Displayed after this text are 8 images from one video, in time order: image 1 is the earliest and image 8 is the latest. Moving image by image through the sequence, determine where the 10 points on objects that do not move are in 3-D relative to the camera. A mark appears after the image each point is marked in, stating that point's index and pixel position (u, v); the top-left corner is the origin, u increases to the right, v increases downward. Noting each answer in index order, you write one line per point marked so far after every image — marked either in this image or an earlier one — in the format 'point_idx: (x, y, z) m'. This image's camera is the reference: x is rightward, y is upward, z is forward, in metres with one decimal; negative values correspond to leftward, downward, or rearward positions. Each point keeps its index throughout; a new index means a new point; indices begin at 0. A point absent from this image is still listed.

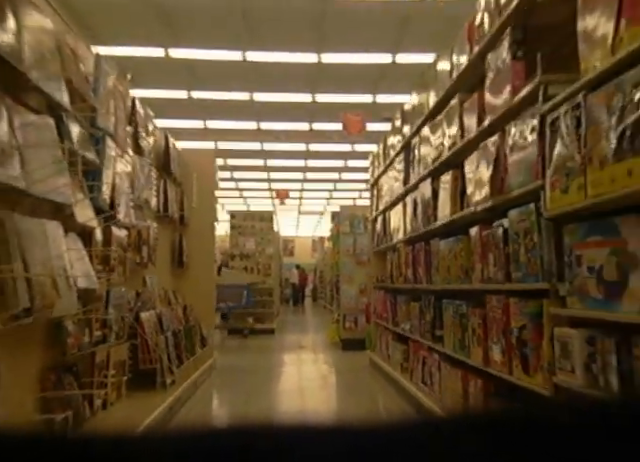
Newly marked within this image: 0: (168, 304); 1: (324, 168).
0: (-1.2, -0.6, +5.1) m
1: (+0.1, +1.6, +17.0) m
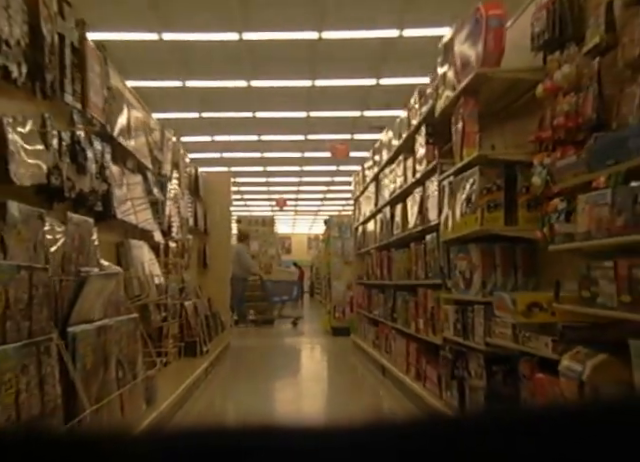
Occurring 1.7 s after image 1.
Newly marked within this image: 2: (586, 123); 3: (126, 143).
0: (-1.3, -0.7, +6.8) m
1: (0.0, +1.6, +18.7) m
2: (+1.0, +0.4, +2.5) m
3: (-1.3, +0.5, +4.1) m
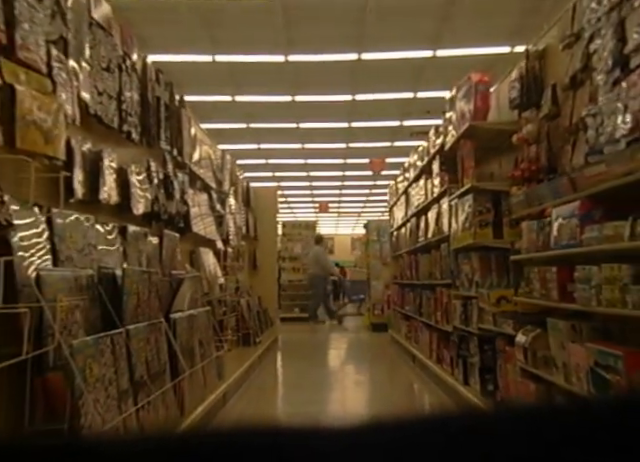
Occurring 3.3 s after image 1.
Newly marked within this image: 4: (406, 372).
0: (-0.9, -0.8, +7.8) m
1: (+1.2, +1.5, +19.6) m
2: (+1.2, +0.3, +3.4) m
3: (-1.0, +0.5, +5.1) m
4: (+0.8, -1.3, +6.1) m
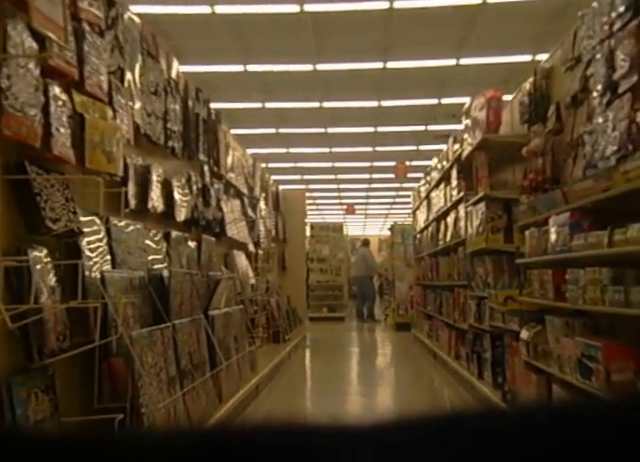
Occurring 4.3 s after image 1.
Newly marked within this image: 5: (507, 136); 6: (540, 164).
0: (-0.5, -0.8, +8.2) m
1: (+2.0, +1.5, +19.9) m
2: (+1.3, +0.3, +3.7) m
3: (-0.8, +0.4, +5.5) m
4: (+1.1, -1.4, +6.4) m
5: (+1.3, +0.6, +4.3) m
6: (+1.3, +0.4, +3.8) m
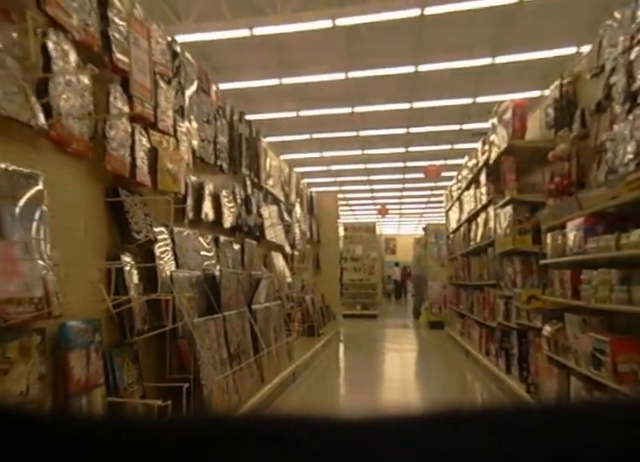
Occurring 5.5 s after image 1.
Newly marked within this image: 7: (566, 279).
0: (-0.1, -0.8, +8.5) m
1: (+3.2, +1.5, +20.1) m
2: (+1.5, +0.3, +3.9) m
3: (-0.5, +0.4, +5.8) m
4: (+1.4, -1.4, +6.6) m
5: (+1.5, +0.6, +4.5) m
6: (+1.5, +0.4, +4.0) m
7: (+1.2, -0.2, +3.1) m
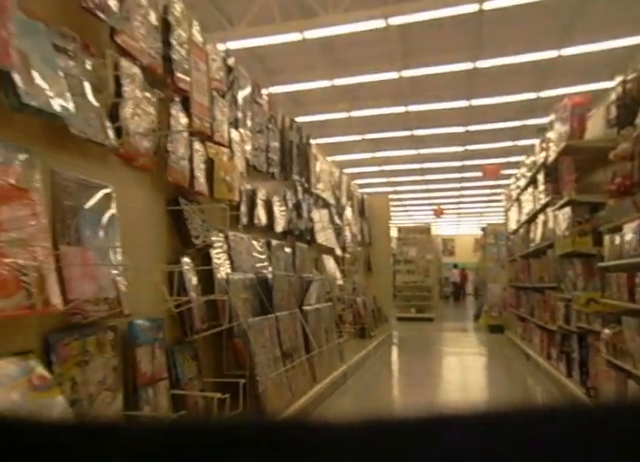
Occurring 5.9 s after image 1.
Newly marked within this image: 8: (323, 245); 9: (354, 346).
0: (+0.6, -0.8, +8.5) m
1: (+4.7, +1.4, +19.8) m
2: (+1.8, +0.3, +3.8) m
3: (0.0, +0.4, +5.9) m
4: (+2.0, -1.4, +6.5) m
5: (+1.9, +0.6, +4.4) m
6: (+1.9, +0.4, +3.9) m
7: (+1.5, -0.2, +3.1) m
8: (0.0, -0.1, +6.0) m
9: (+0.4, -1.2, +6.9) m
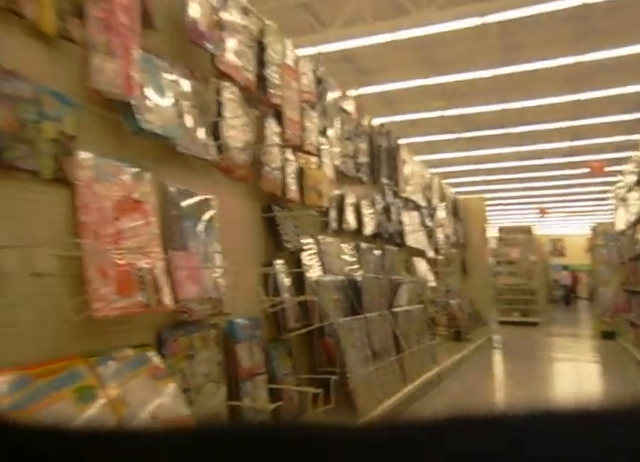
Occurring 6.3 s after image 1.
0: (+1.8, -0.9, +8.4) m
1: (+7.5, +1.4, +19.0) m
2: (+2.4, +0.3, +3.6) m
3: (+0.8, +0.4, +5.9) m
4: (+2.9, -1.4, +6.2) m
5: (+2.4, +0.6, +4.1) m
6: (+2.4, +0.4, +3.7) m
7: (+1.9, -0.2, +2.9) m
8: (+0.9, -0.1, +6.0) m
9: (+1.4, -1.3, +6.8) m
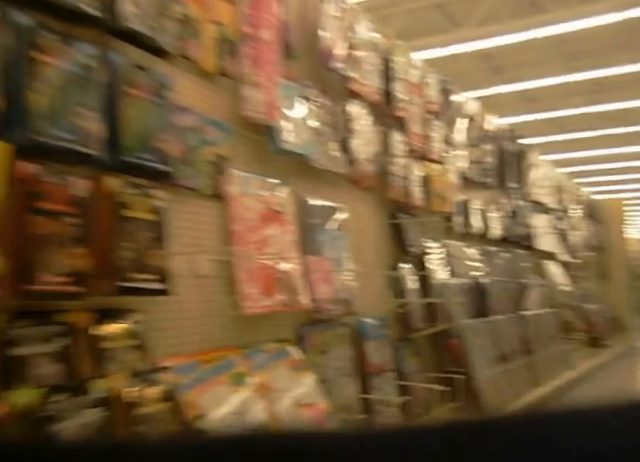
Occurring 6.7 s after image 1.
0: (+3.4, -0.9, +7.9) m
1: (+11.1, +1.4, +17.2) m
2: (+3.0, +0.3, +3.1) m
3: (+2.0, +0.3, +5.7) m
4: (+4.1, -1.4, +5.6) m
5: (+3.2, +0.6, +3.6) m
6: (+3.1, +0.4, +3.2) m
7: (+2.4, -0.2, +2.5) m
8: (+2.0, -0.2, +5.7) m
9: (+2.7, -1.3, +6.5) m
